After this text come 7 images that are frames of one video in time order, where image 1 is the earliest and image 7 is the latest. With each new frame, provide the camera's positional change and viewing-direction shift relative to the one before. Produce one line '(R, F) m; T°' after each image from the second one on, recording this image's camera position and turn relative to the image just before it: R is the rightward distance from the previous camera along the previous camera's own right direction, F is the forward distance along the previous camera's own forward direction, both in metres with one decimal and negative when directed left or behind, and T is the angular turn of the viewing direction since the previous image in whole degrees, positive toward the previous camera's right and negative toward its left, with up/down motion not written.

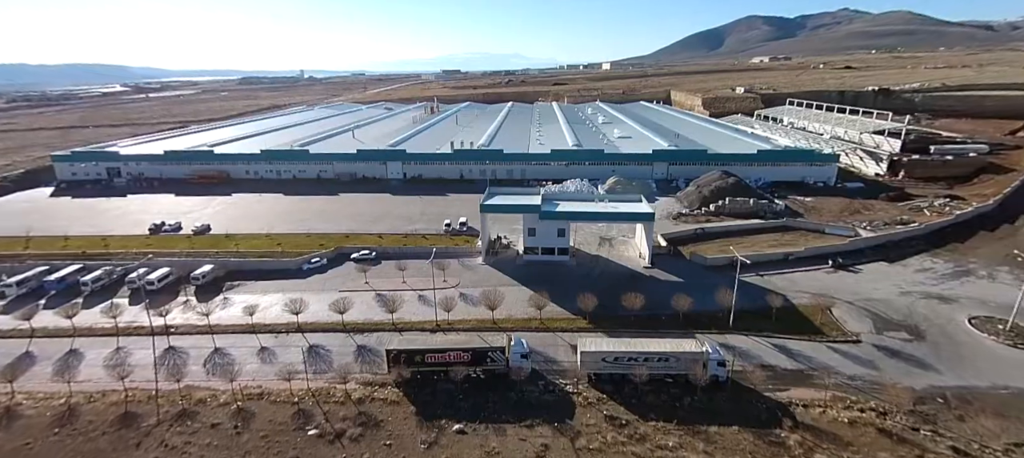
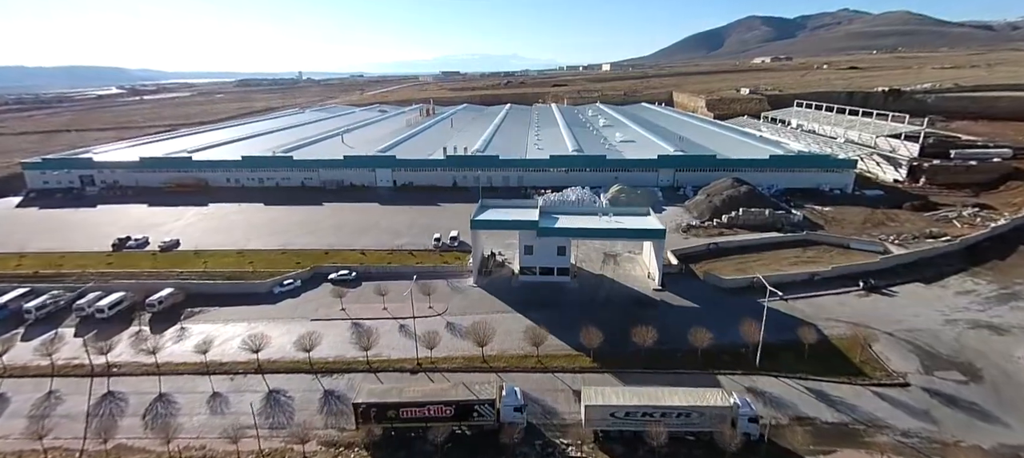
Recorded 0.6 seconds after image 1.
(+0.2, +2.0) m; 0°
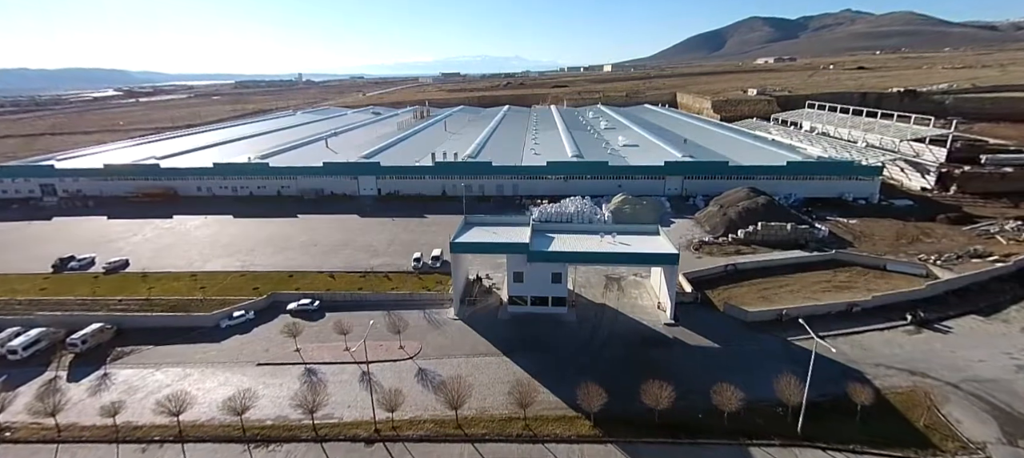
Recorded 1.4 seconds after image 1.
(+0.5, +2.5) m; 0°
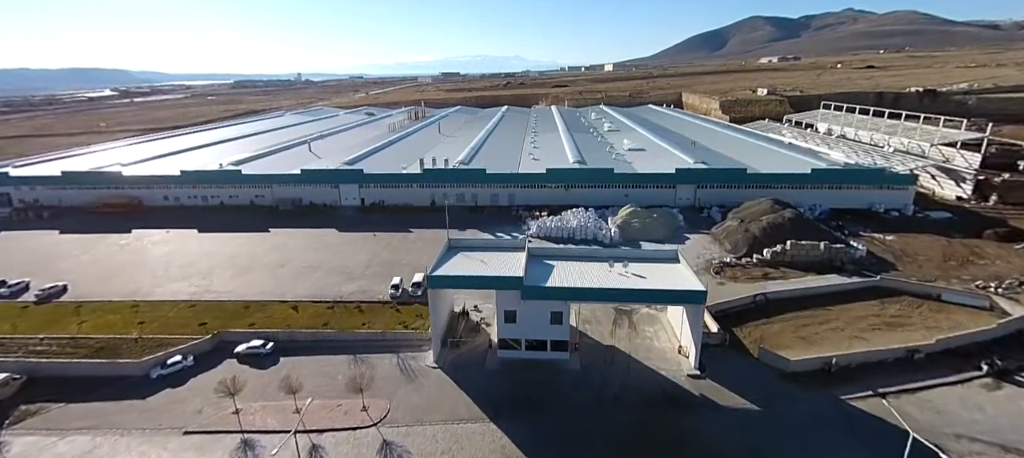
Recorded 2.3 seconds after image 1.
(+0.3, +2.6) m; 0°
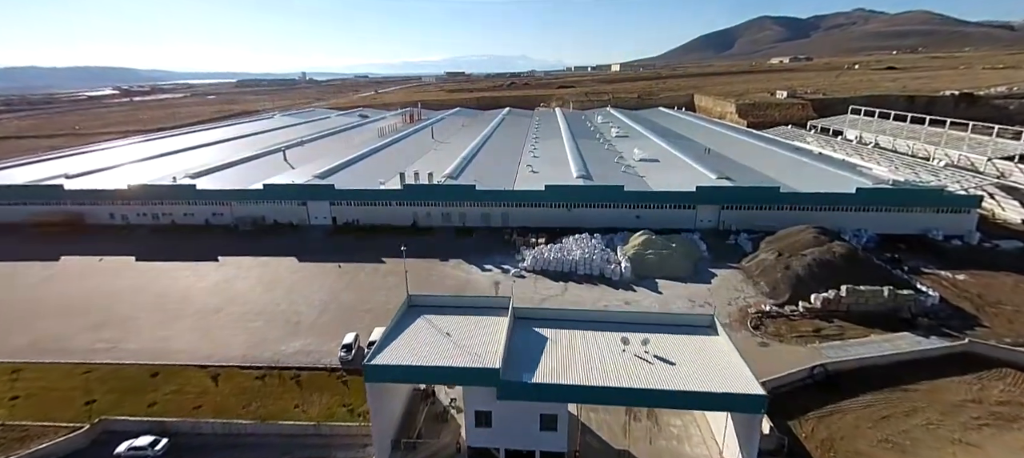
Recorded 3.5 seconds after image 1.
(+0.6, +3.6) m; -1°
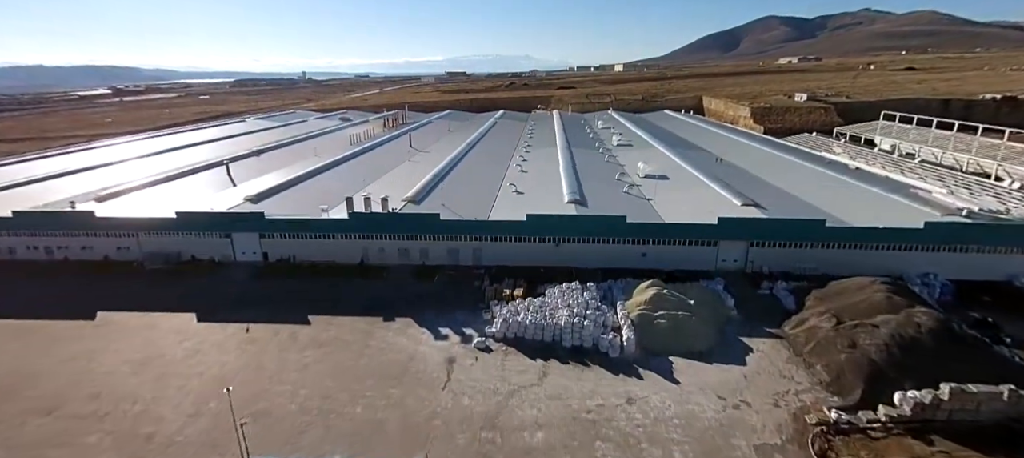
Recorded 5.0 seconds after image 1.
(+1.2, +4.7) m; 0°
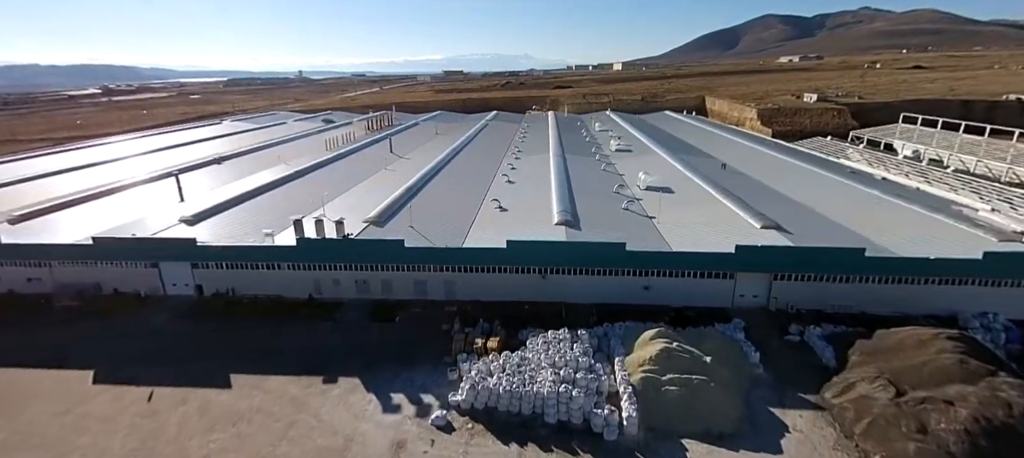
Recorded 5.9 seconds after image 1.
(+0.7, +2.9) m; 0°
